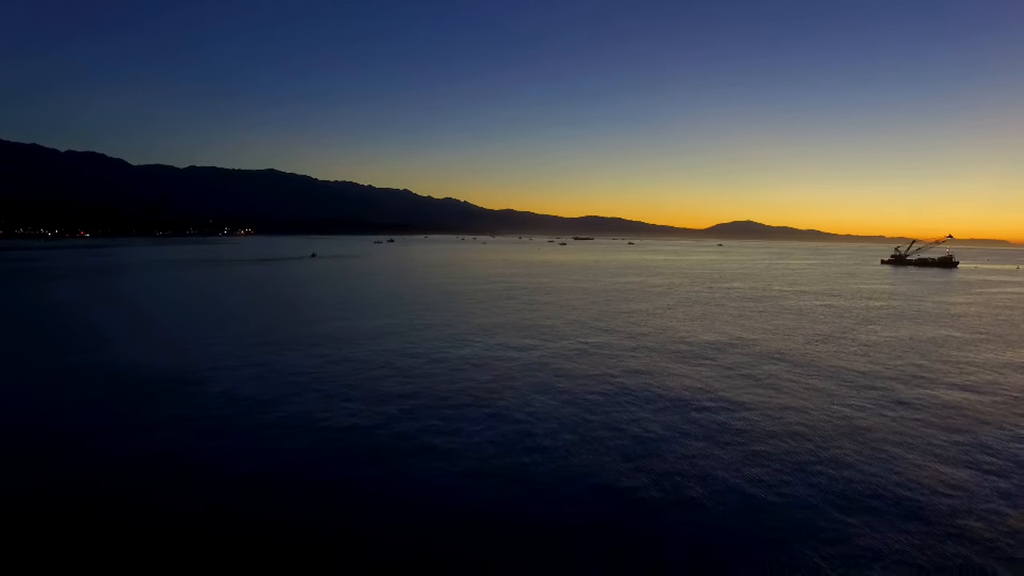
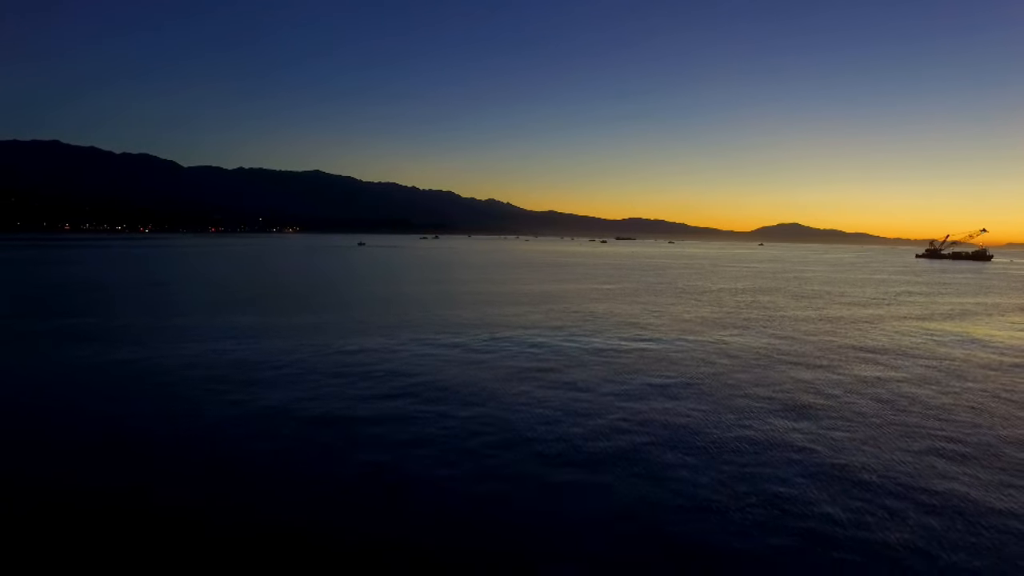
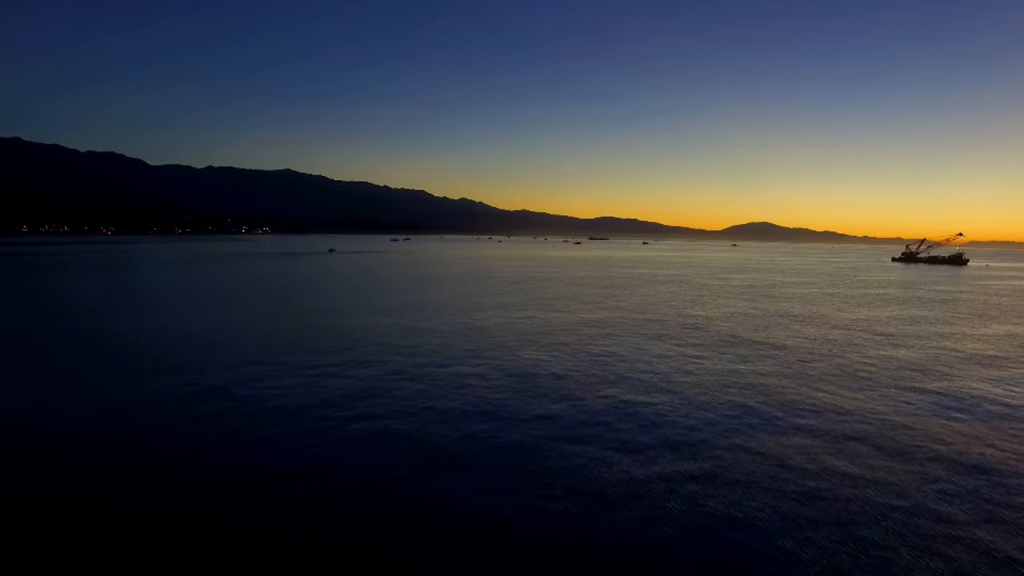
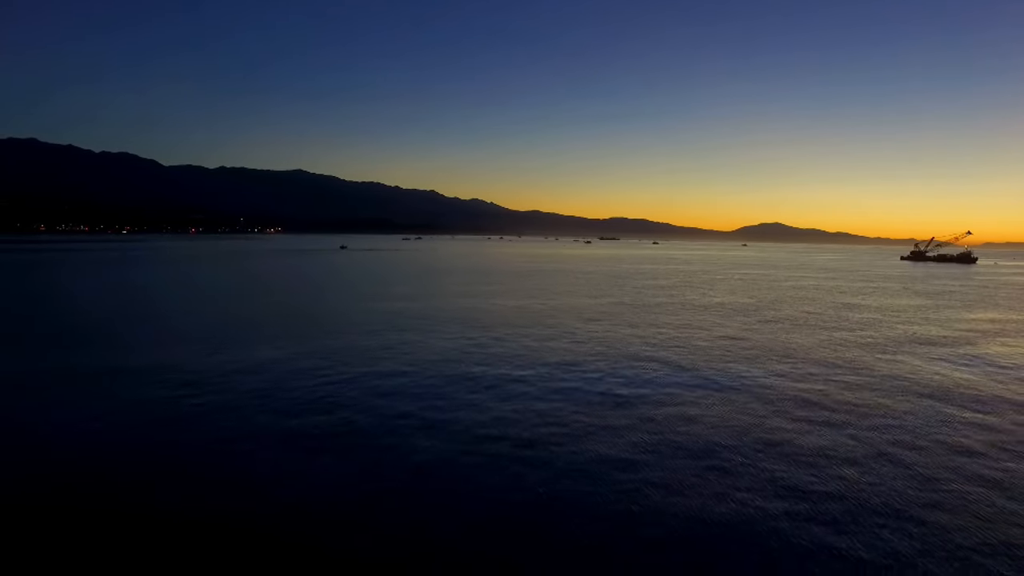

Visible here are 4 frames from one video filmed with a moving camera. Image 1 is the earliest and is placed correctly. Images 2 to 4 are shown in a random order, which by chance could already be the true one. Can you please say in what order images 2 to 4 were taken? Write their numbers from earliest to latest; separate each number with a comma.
3, 4, 2
